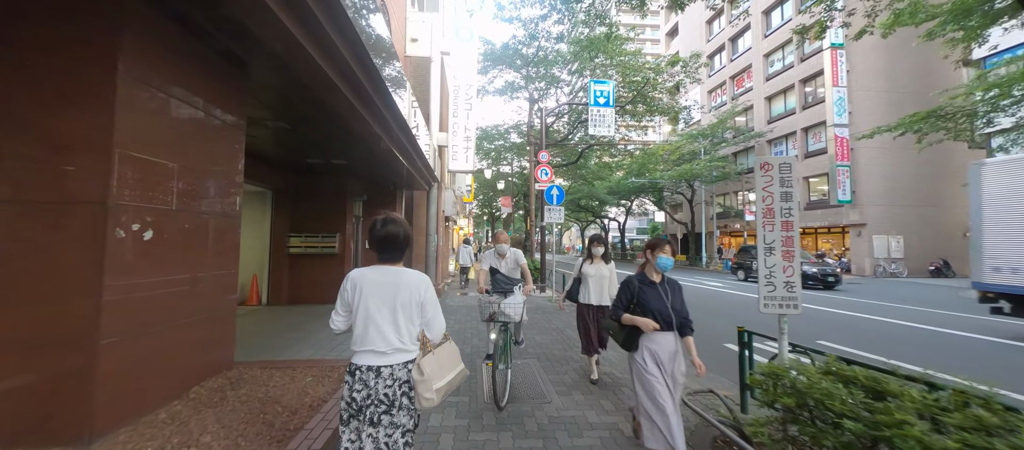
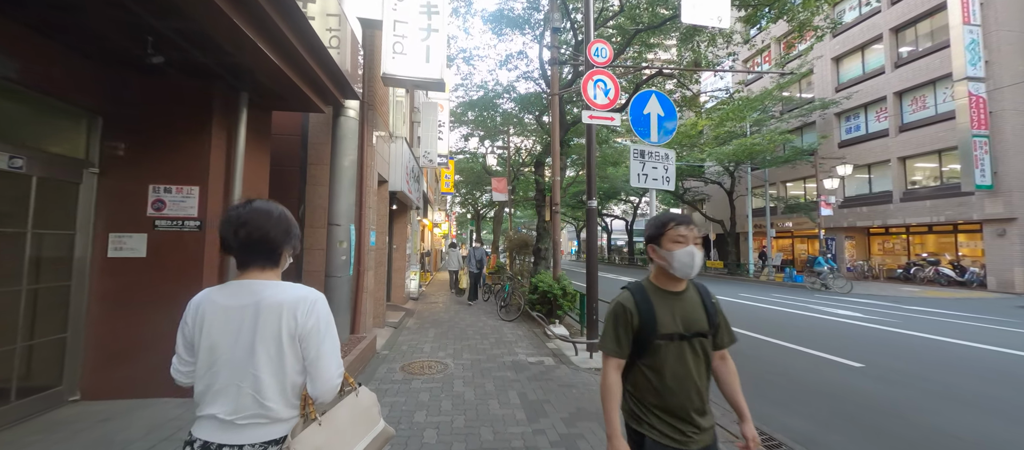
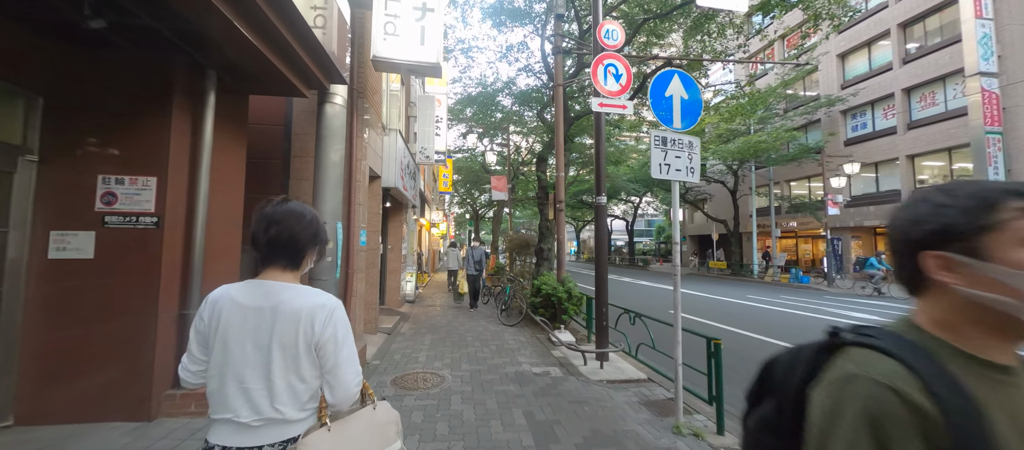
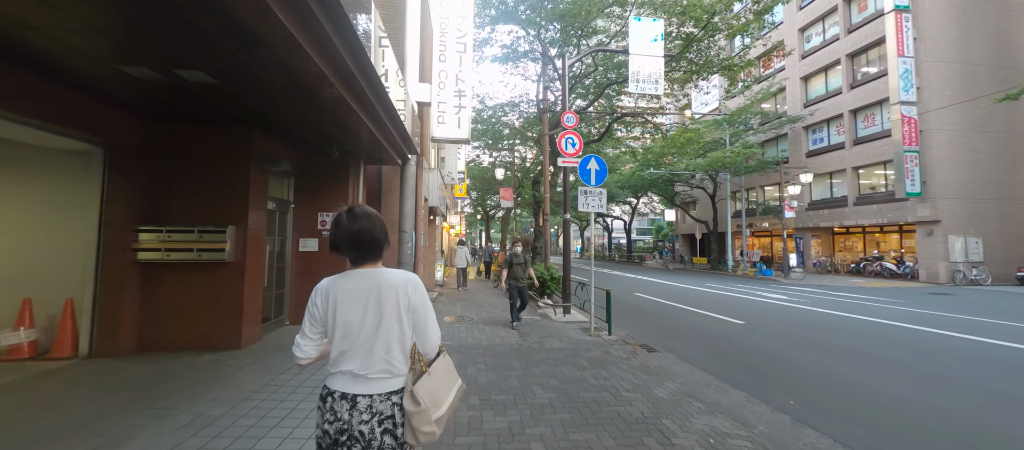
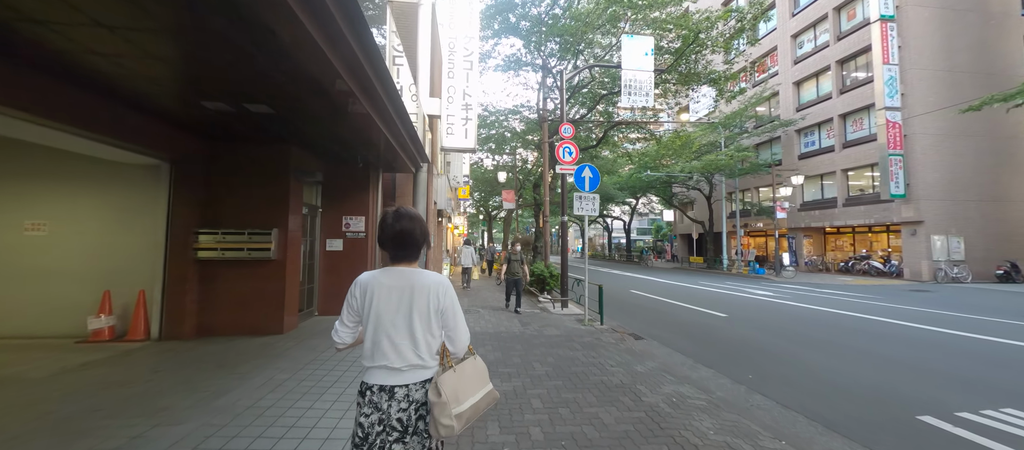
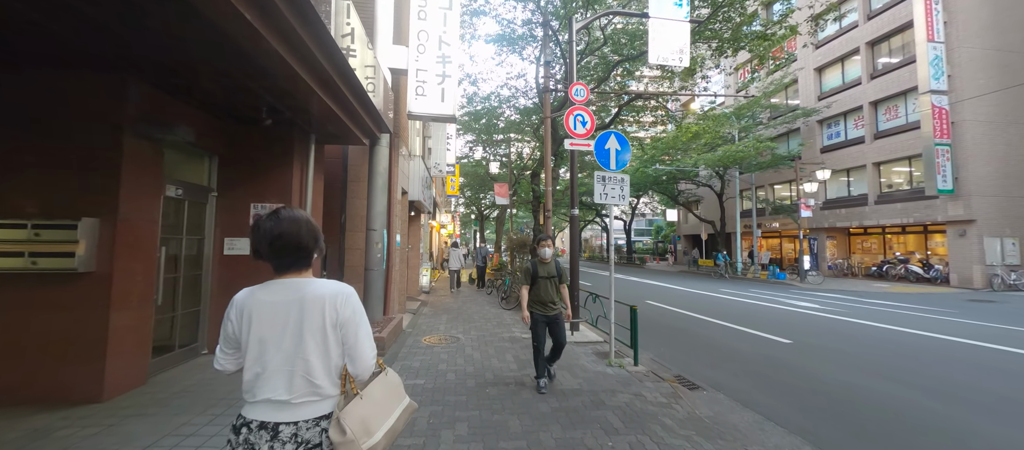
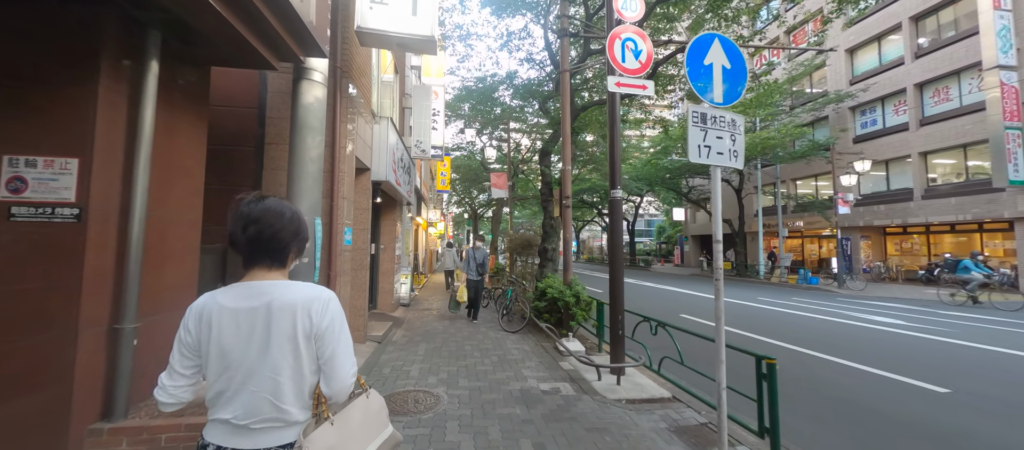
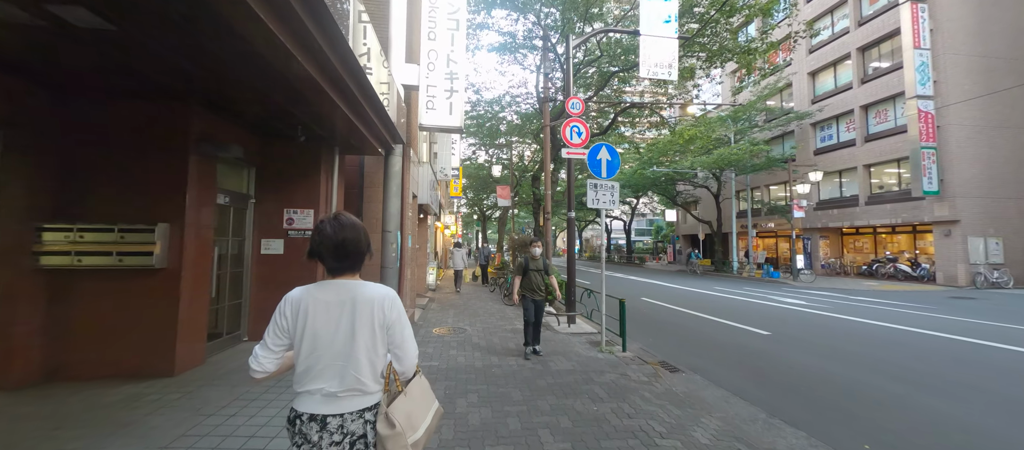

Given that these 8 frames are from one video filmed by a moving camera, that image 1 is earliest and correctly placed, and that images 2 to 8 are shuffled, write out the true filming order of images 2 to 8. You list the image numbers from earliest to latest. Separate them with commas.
5, 4, 8, 6, 2, 3, 7
